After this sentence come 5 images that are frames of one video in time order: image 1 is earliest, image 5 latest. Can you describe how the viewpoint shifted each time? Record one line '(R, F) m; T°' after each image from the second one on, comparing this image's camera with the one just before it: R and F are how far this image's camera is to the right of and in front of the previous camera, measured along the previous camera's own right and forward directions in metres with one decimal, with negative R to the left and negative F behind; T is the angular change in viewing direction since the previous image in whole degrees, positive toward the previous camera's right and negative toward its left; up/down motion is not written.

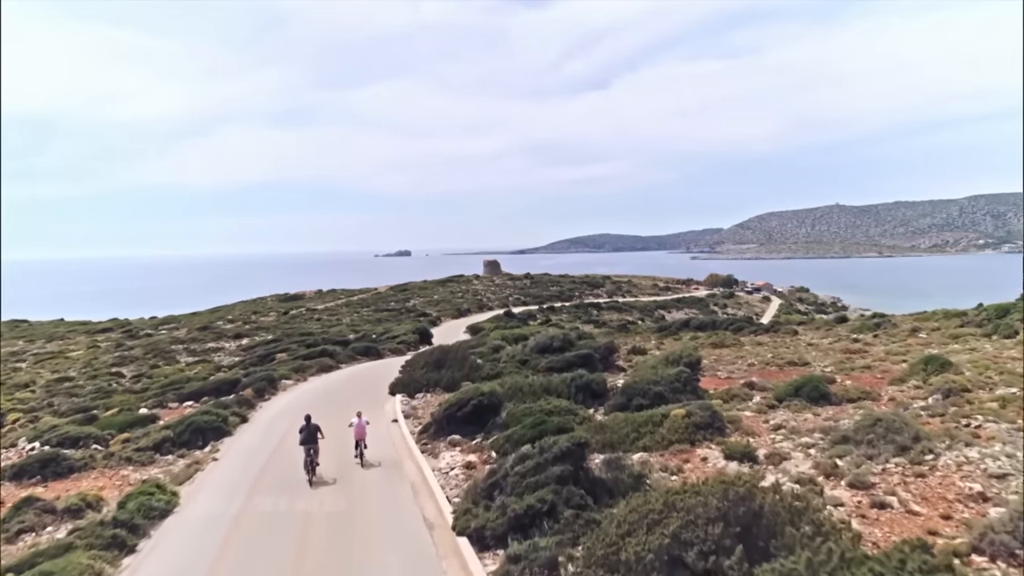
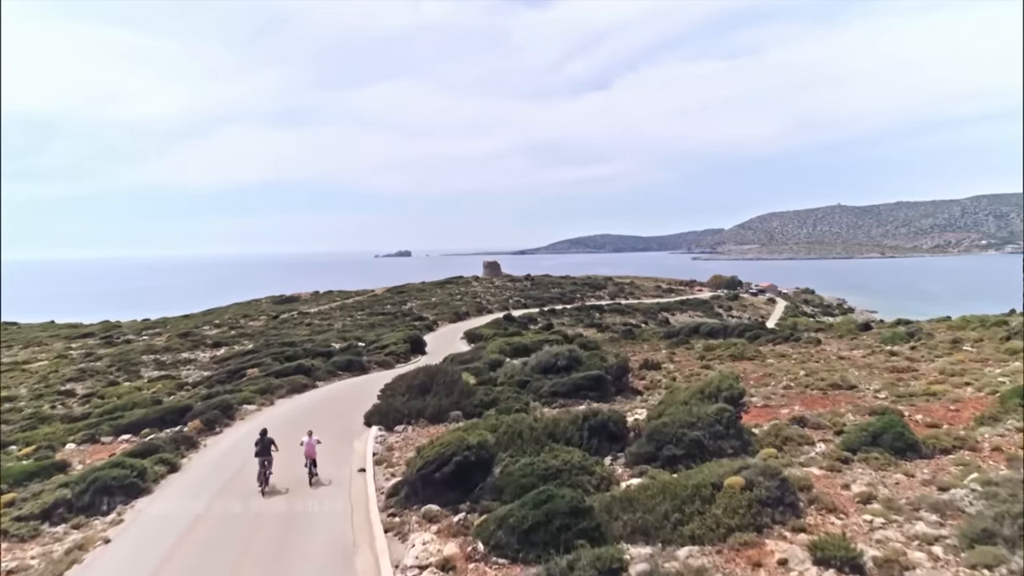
(0.0, +1.2) m; 0°
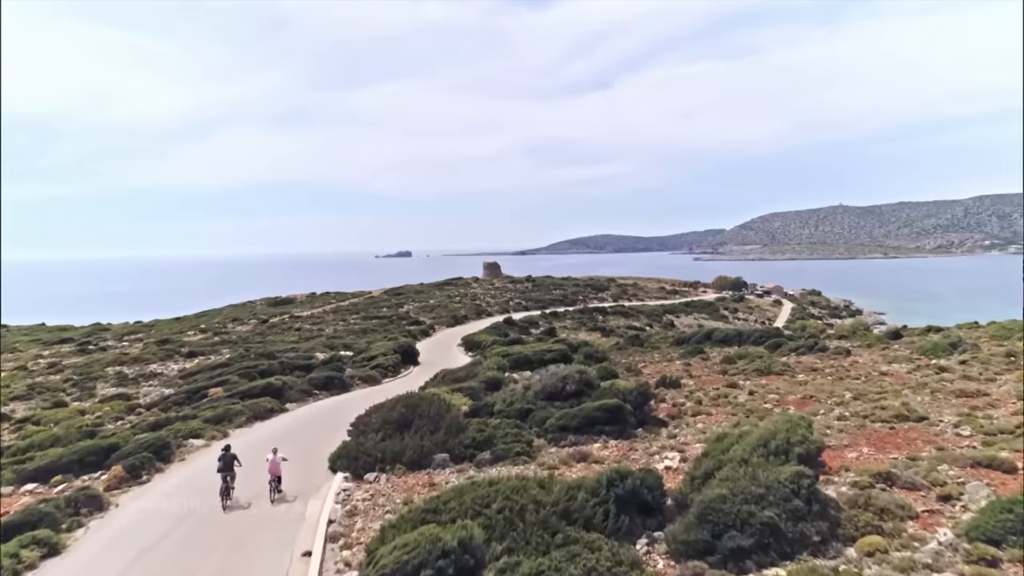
(0.0, +1.3) m; 0°
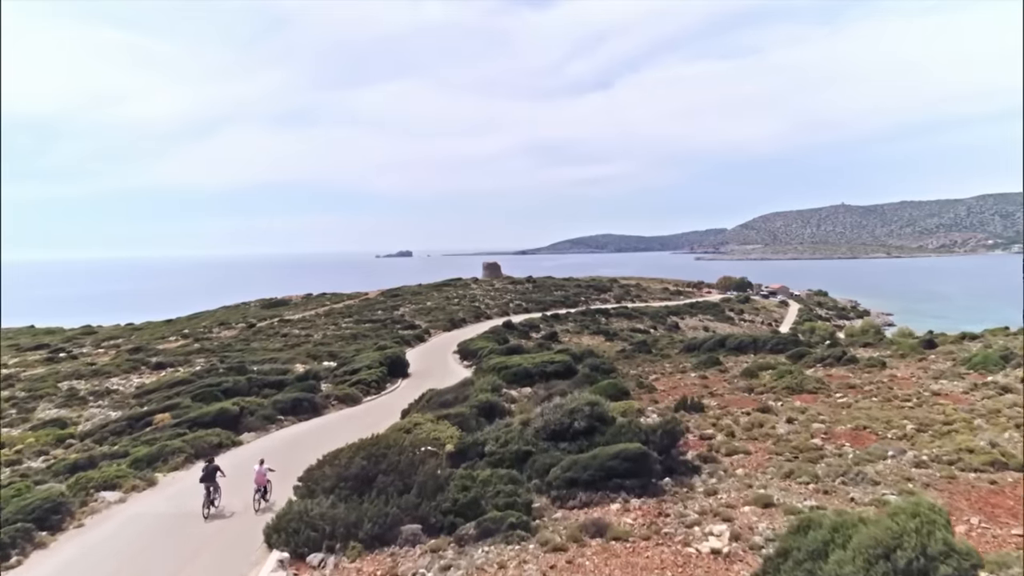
(+0.1, +1.3) m; 0°
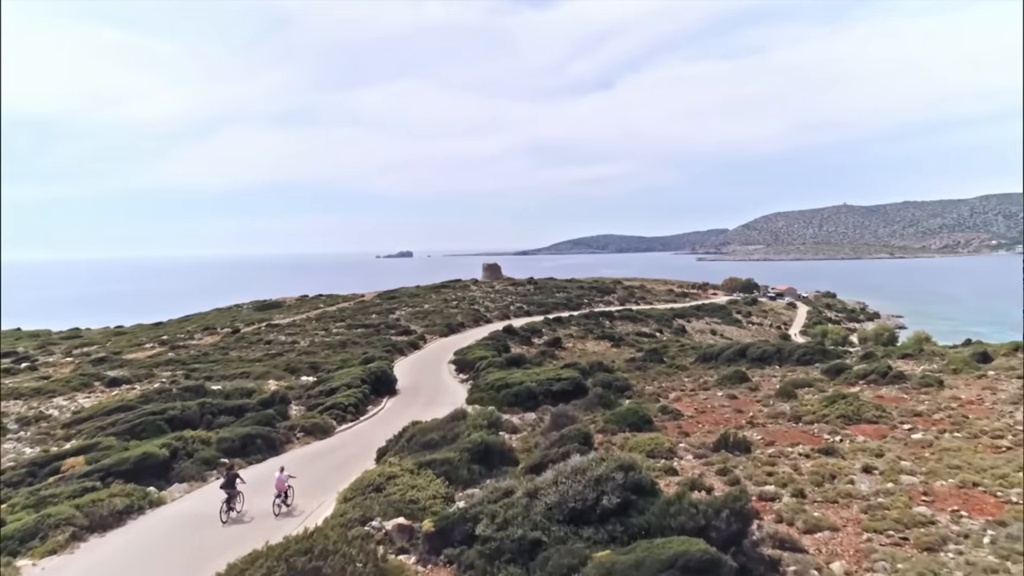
(0.0, +1.6) m; 0°
